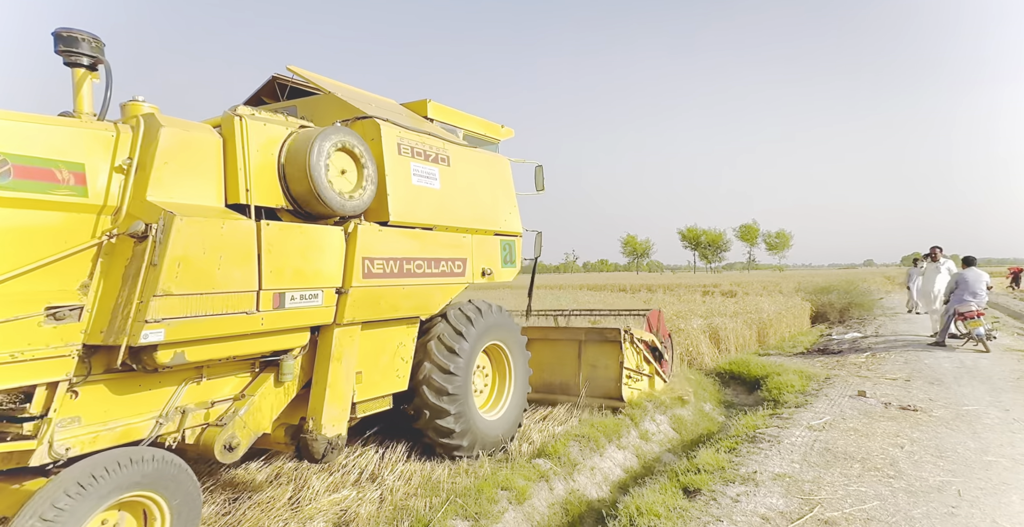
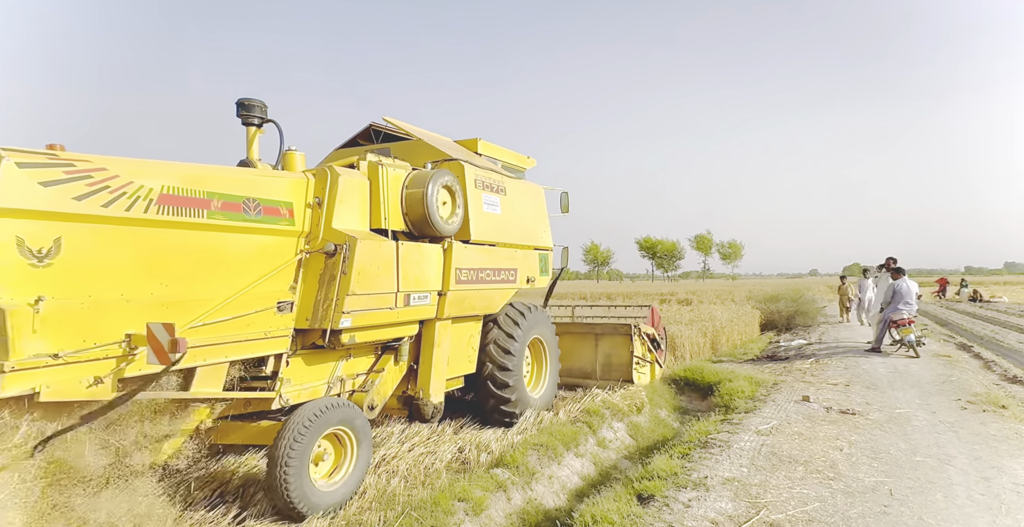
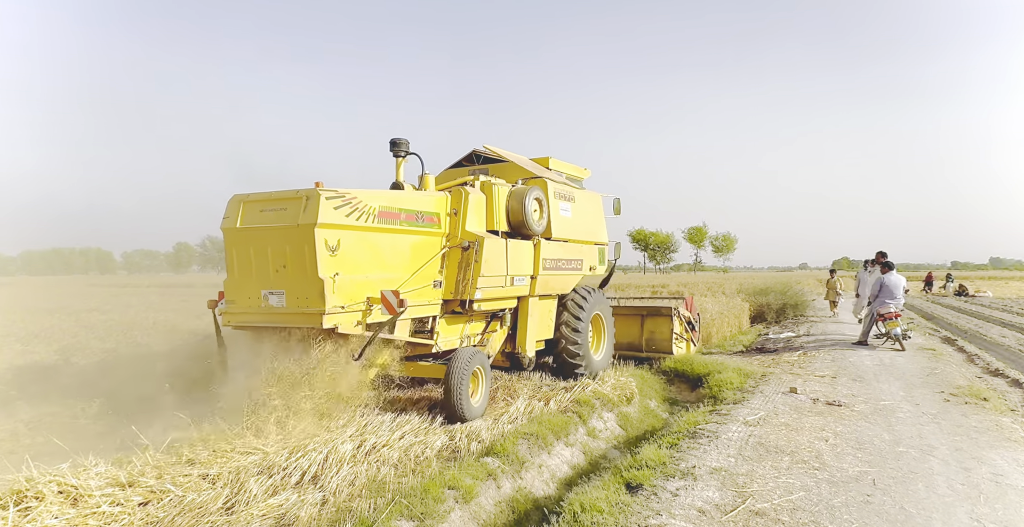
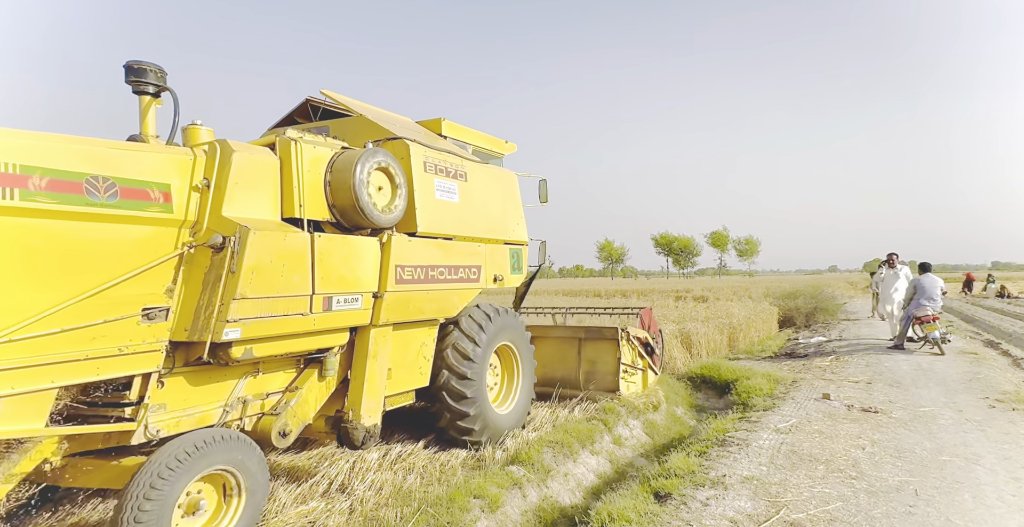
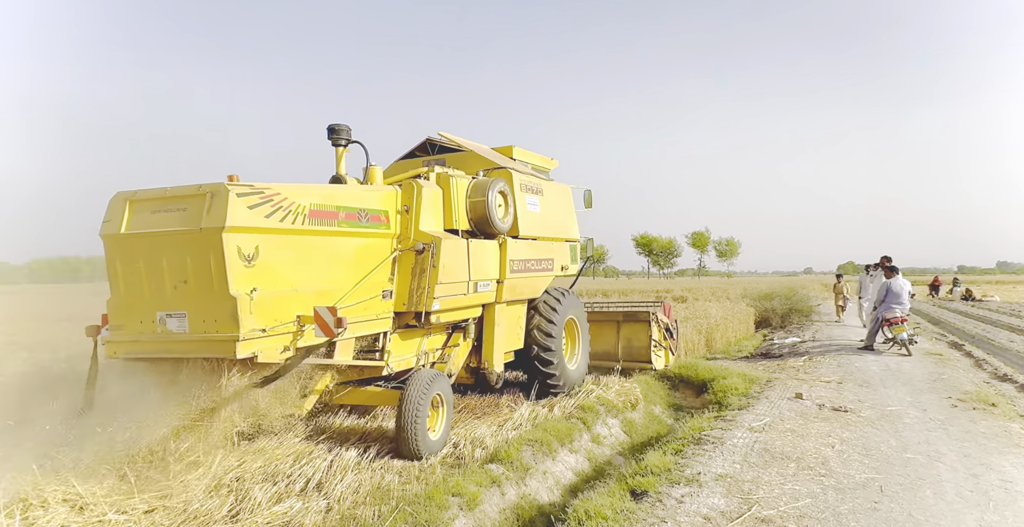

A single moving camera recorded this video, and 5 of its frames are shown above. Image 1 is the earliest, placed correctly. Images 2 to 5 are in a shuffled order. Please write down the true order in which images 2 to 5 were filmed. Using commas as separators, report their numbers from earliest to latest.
4, 2, 5, 3
